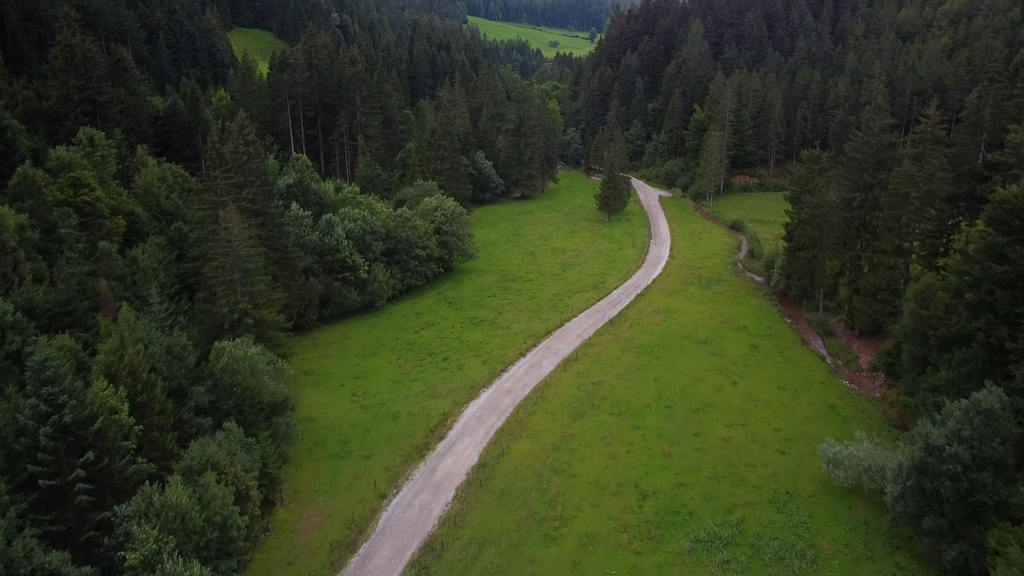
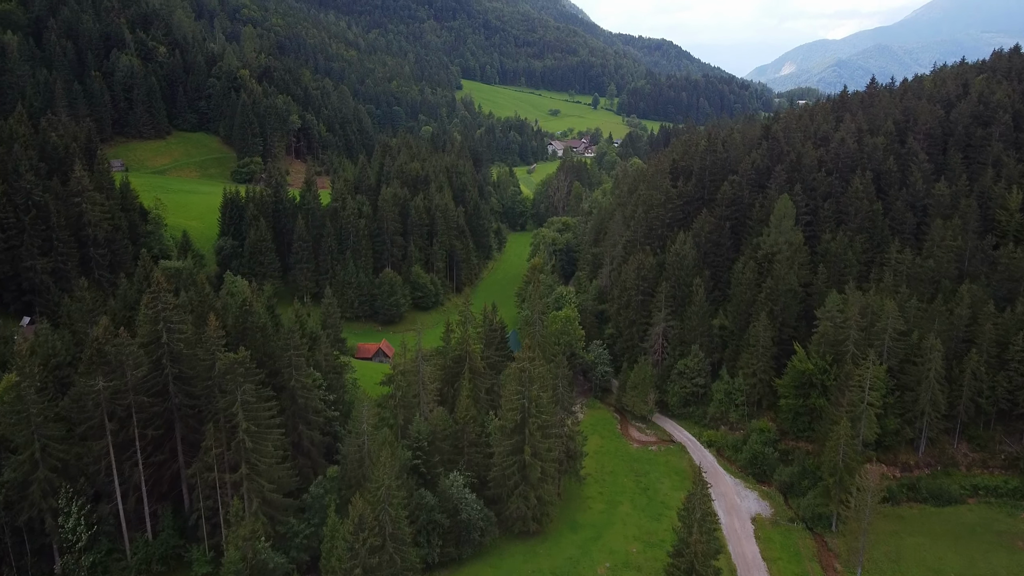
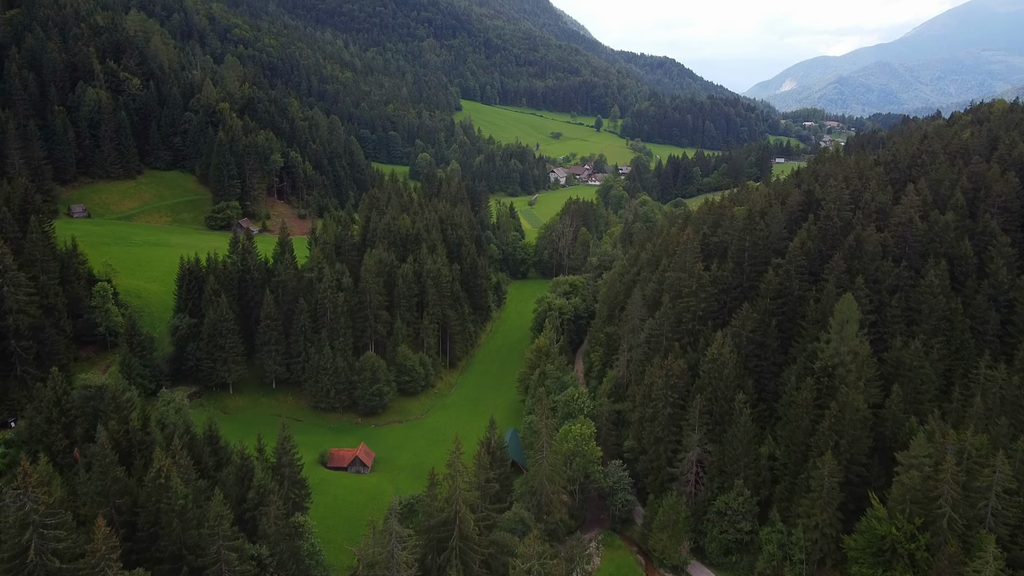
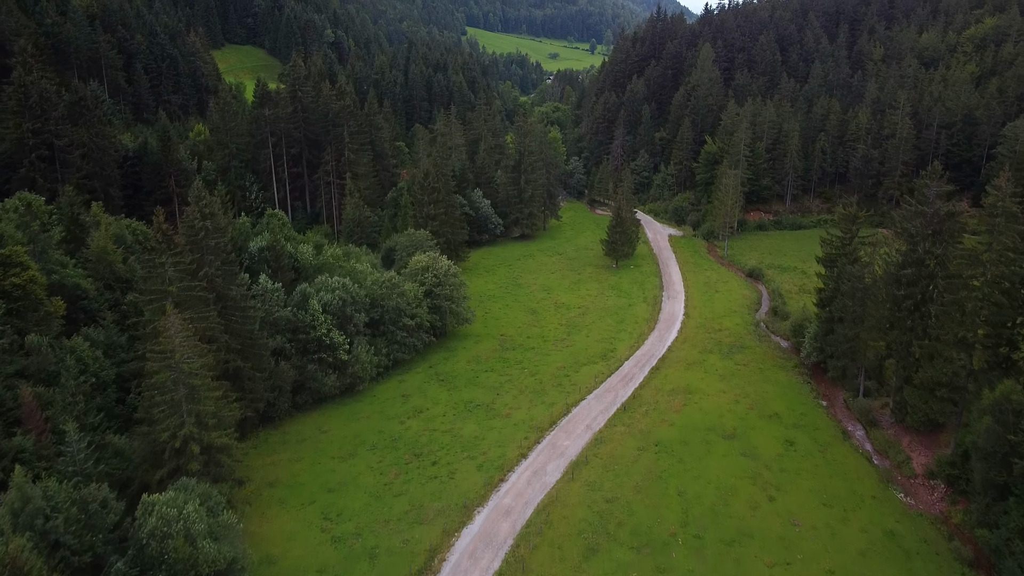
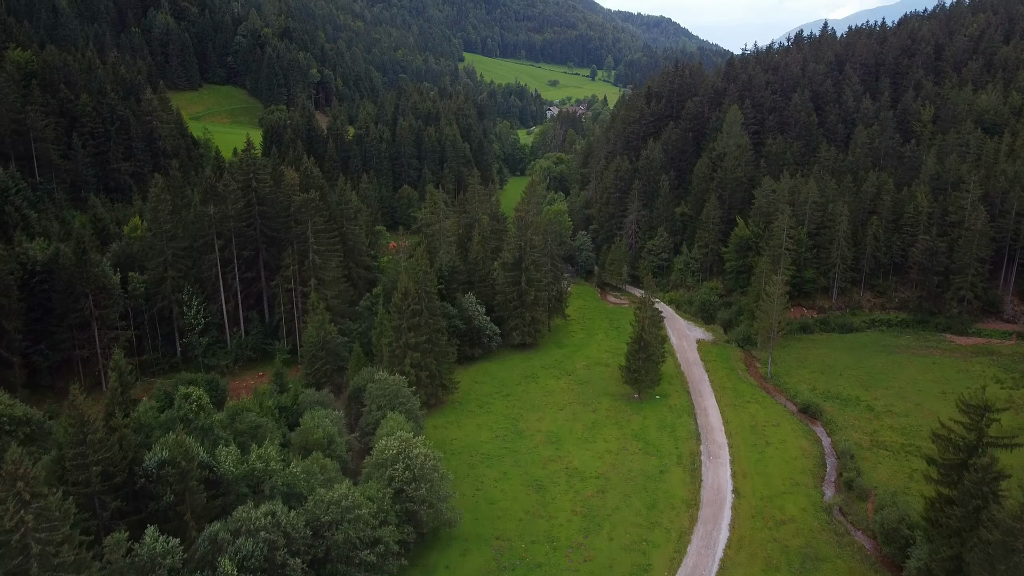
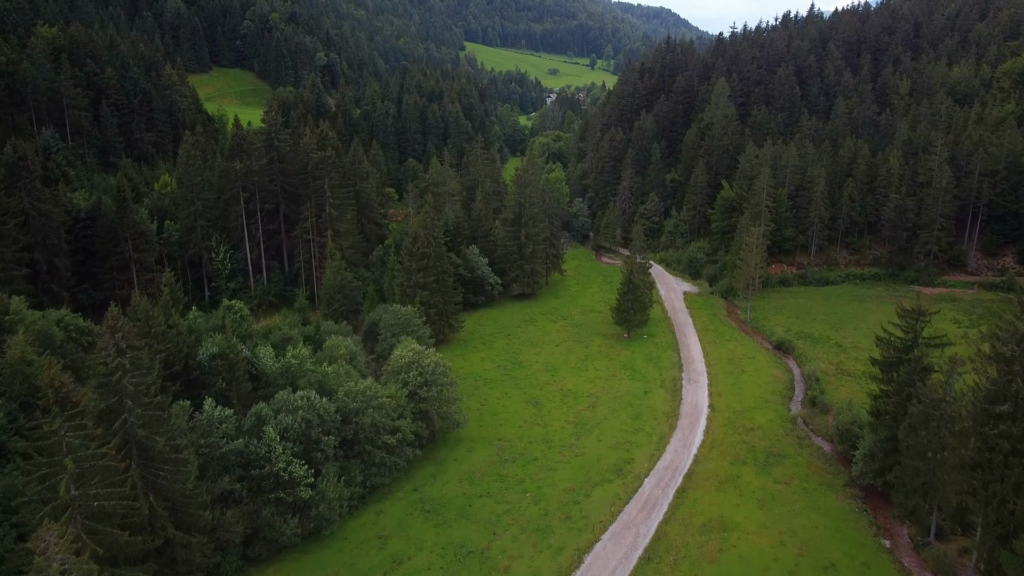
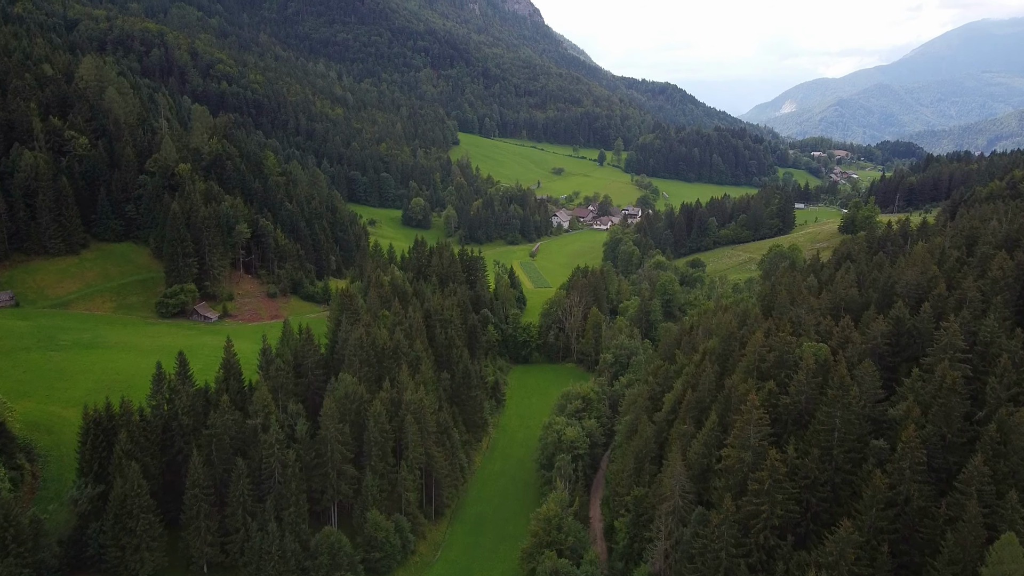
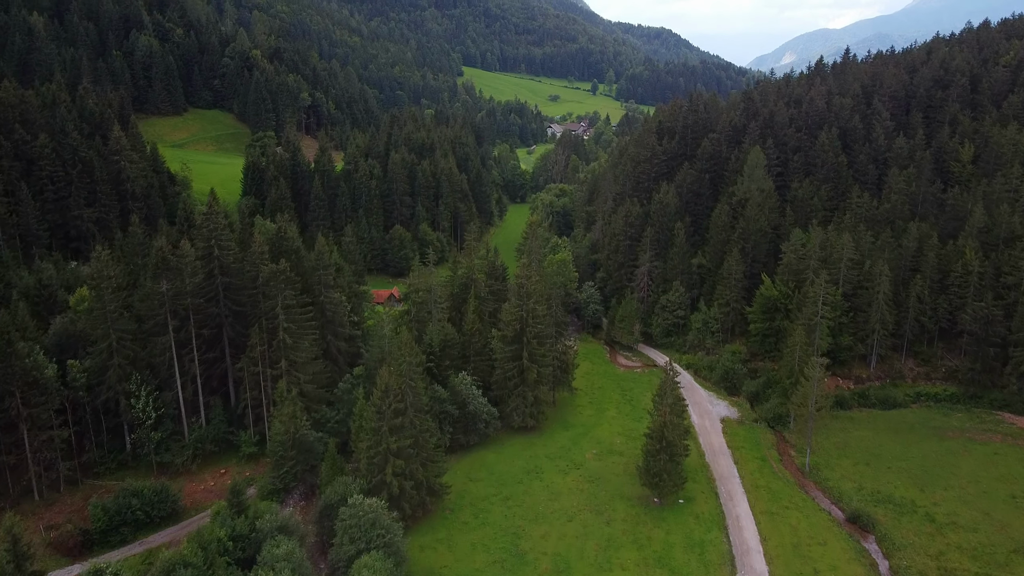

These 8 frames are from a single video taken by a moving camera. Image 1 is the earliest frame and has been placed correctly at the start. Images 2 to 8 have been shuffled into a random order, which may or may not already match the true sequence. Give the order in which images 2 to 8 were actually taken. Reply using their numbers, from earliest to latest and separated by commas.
4, 6, 5, 8, 2, 3, 7
